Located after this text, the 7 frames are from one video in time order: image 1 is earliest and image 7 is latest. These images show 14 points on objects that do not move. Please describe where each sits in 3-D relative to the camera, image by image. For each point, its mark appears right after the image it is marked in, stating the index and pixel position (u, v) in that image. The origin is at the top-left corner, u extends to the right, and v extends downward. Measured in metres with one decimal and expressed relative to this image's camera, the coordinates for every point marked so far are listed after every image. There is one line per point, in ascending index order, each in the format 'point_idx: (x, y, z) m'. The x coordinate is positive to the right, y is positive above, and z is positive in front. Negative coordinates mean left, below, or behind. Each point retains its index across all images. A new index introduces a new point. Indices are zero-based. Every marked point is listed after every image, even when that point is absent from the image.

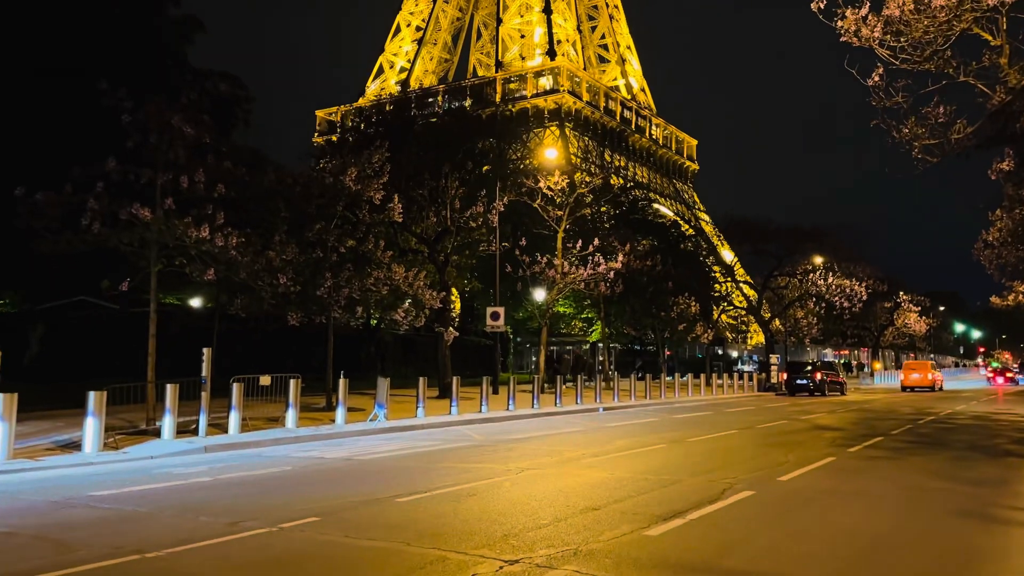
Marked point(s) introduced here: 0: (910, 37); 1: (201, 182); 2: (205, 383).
0: (+5.8, +3.6, +11.5) m
1: (-7.2, +2.4, +18.2) m
2: (-6.6, -2.0, +17.0) m
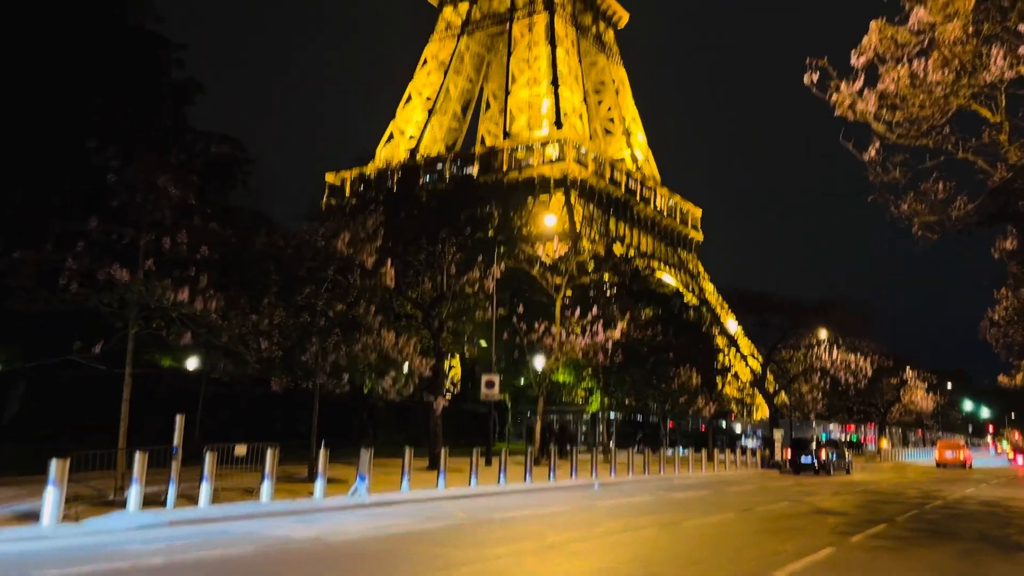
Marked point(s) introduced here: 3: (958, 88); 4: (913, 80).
0: (+5.5, +2.5, +11.2) m
1: (-7.4, +1.0, +17.9) m
2: (-6.9, -3.4, +16.3) m
3: (+6.0, +2.7, +10.7) m
4: (+5.5, +2.9, +11.0) m
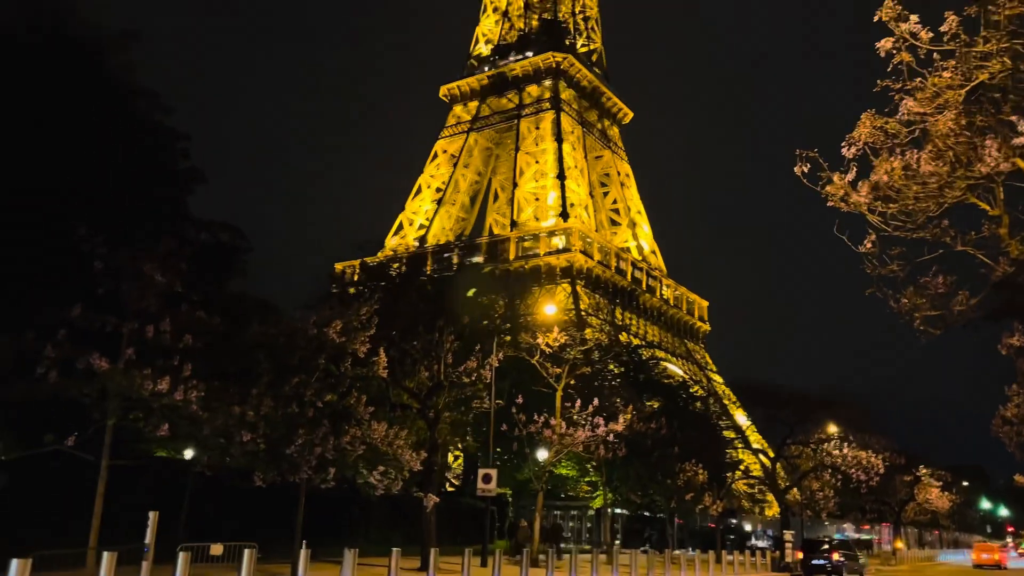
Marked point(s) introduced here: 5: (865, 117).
0: (+5.3, +1.2, +10.9) m
1: (-7.6, -1.0, +17.5) m
2: (-7.1, -5.1, +15.5) m
3: (+5.8, +1.4, +10.5) m
4: (+5.3, +1.6, +10.7) m
5: (+4.8, +2.3, +10.8) m
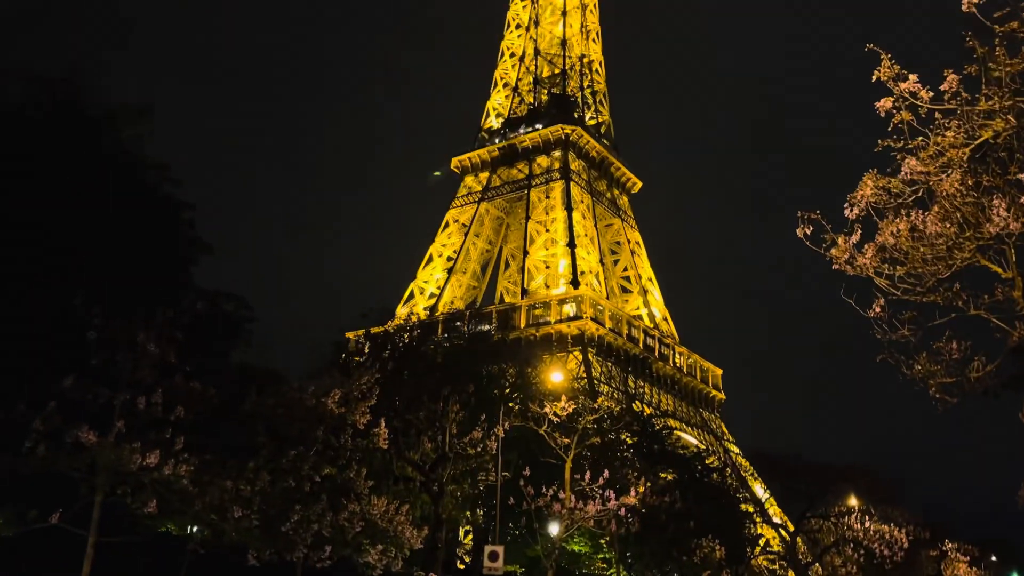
0: (+5.3, +0.3, +10.5) m
1: (-7.6, -2.5, +17.1) m
2: (-7.1, -6.4, +14.7) m
3: (+5.7, +0.6, +10.1) m
4: (+5.2, +0.7, +10.4) m
5: (+4.7, +1.5, +10.6) m
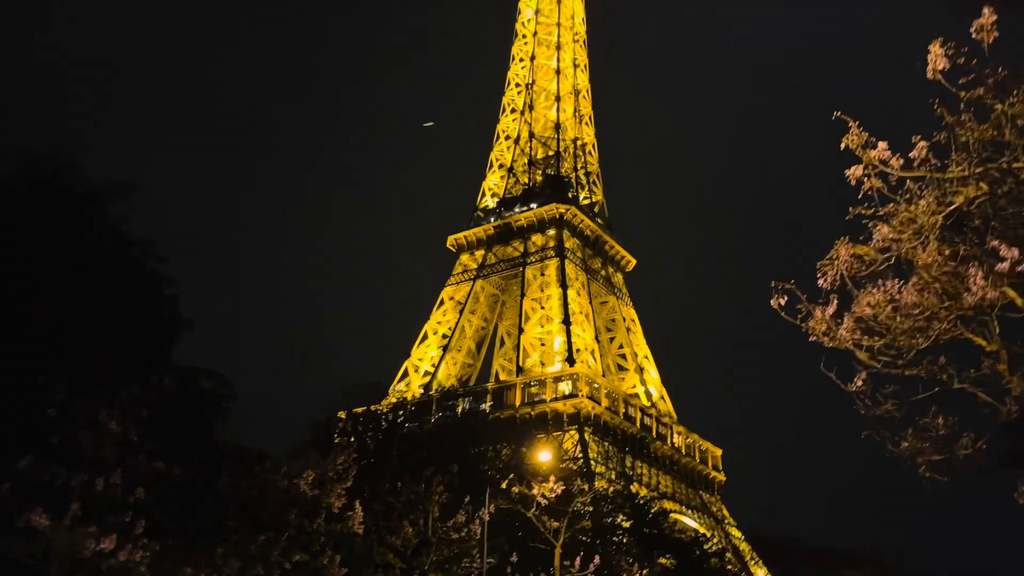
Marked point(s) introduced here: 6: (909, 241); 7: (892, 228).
0: (+4.8, -0.6, +10.2) m
1: (-8.0, -4.0, +16.4) m
2: (-7.5, -7.7, +13.6) m
3: (+5.3, -0.3, +9.8) m
4: (+4.8, -0.2, +10.1) m
5: (+4.3, +0.5, +10.3) m
6: (+4.9, +0.5, +9.8) m
7: (+4.7, +0.7, +9.9) m
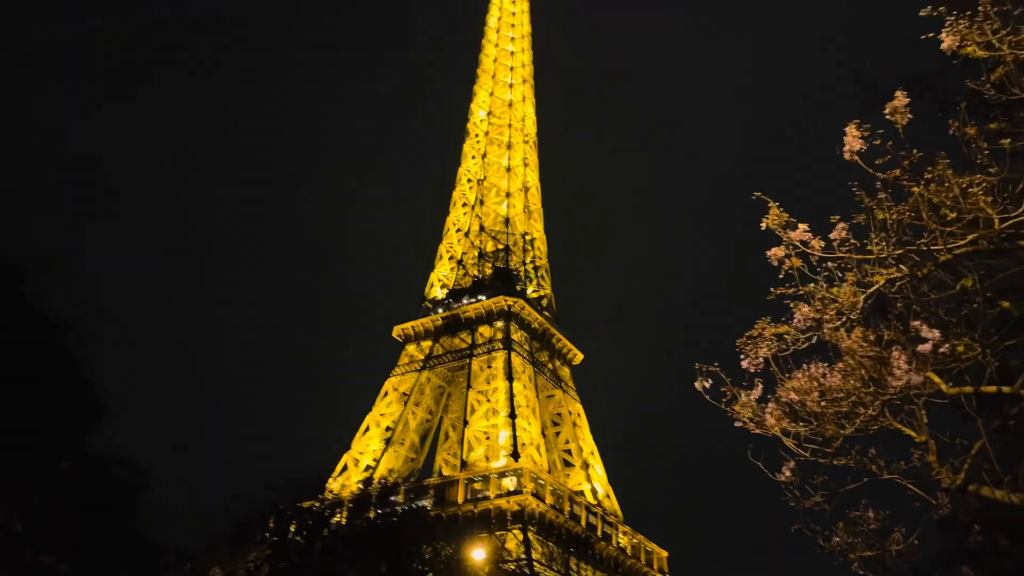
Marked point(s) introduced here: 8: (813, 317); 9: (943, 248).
0: (+3.8, -1.7, +9.8) m
1: (-9.5, -5.4, +14.8) m
2: (-8.9, -8.8, +11.6) m
3: (+4.2, -1.3, +9.5) m
4: (+3.8, -1.3, +9.7) m
5: (+3.2, -0.5, +10.1) m
6: (+3.9, -0.5, +9.6) m
7: (+3.7, -0.3, +9.7) m
8: (+3.7, -0.4, +9.7) m
9: (+5.0, +0.5, +9.2) m
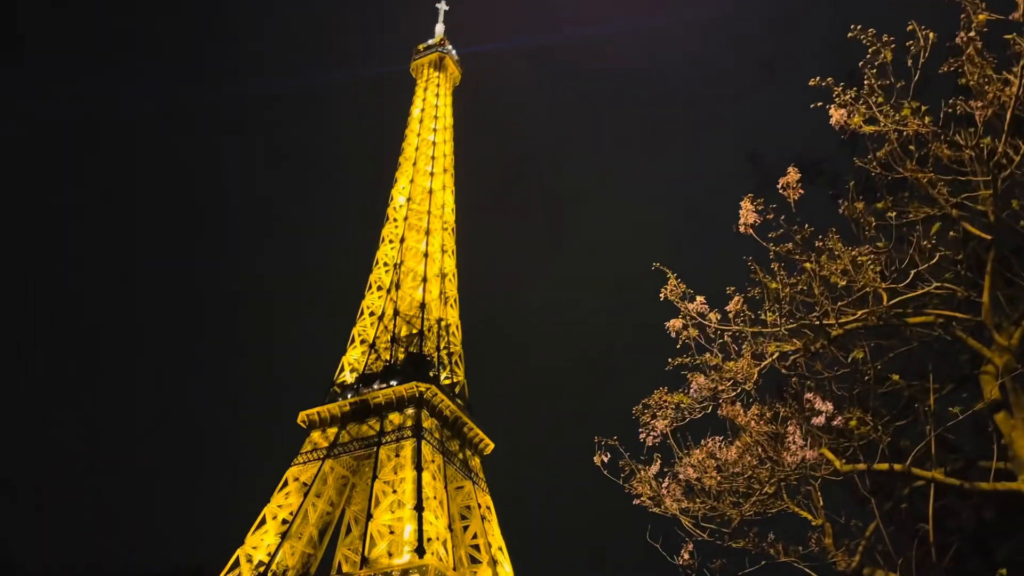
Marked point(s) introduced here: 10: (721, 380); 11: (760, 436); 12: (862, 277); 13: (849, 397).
0: (+2.4, -2.6, +9.5) m
1: (-11.4, -6.3, +12.6) m
2: (-10.6, -9.3, +9.2) m
3: (+2.9, -2.2, +9.3) m
4: (+2.4, -2.2, +9.5) m
5: (+1.9, -1.5, +9.8) m
6: (+2.7, -1.4, +9.5) m
7: (+2.4, -1.2, +9.6) m
8: (+2.4, -1.3, +9.6) m
9: (+3.8, -0.4, +9.4) m
10: (+2.6, -1.2, +9.5) m
11: (+2.9, -1.7, +9.4) m
12: (+4.2, +0.1, +9.5) m
13: (+4.1, -1.3, +9.6) m
